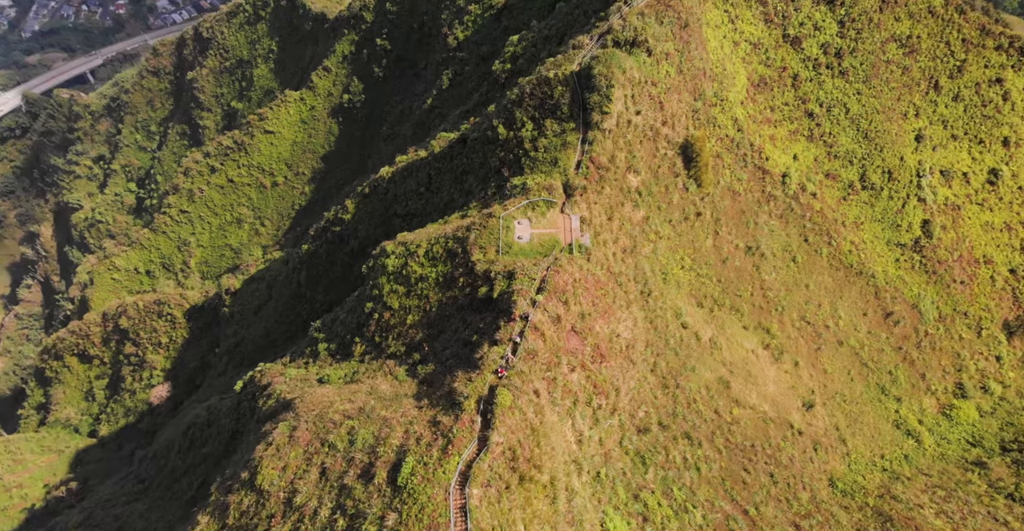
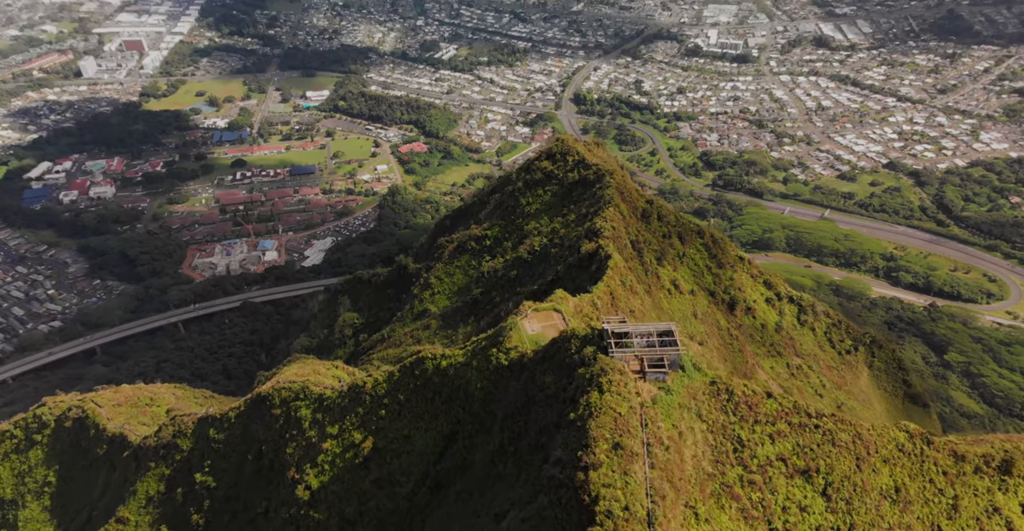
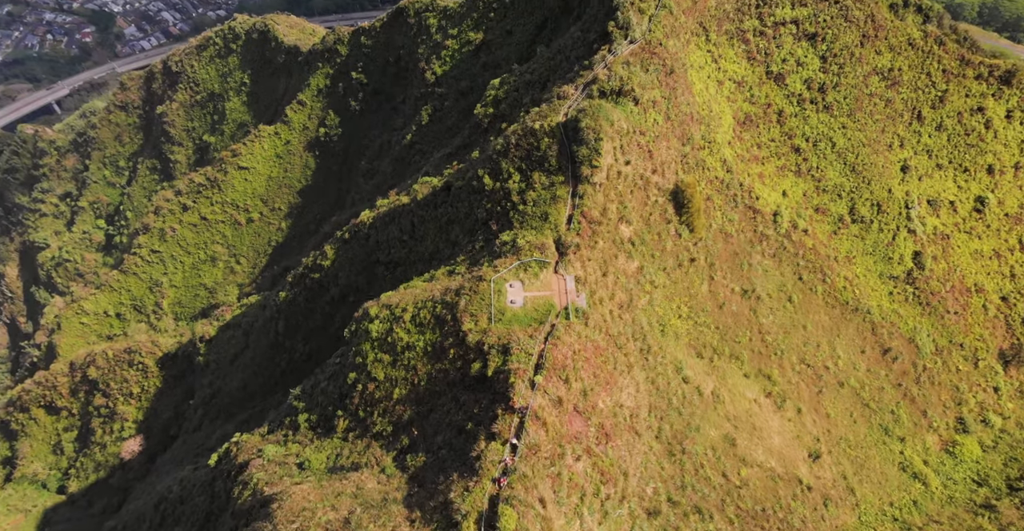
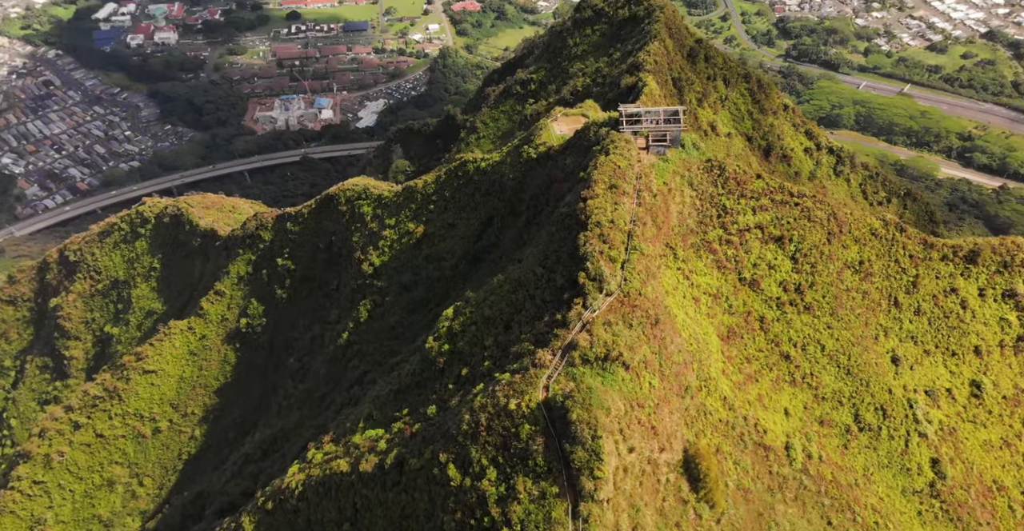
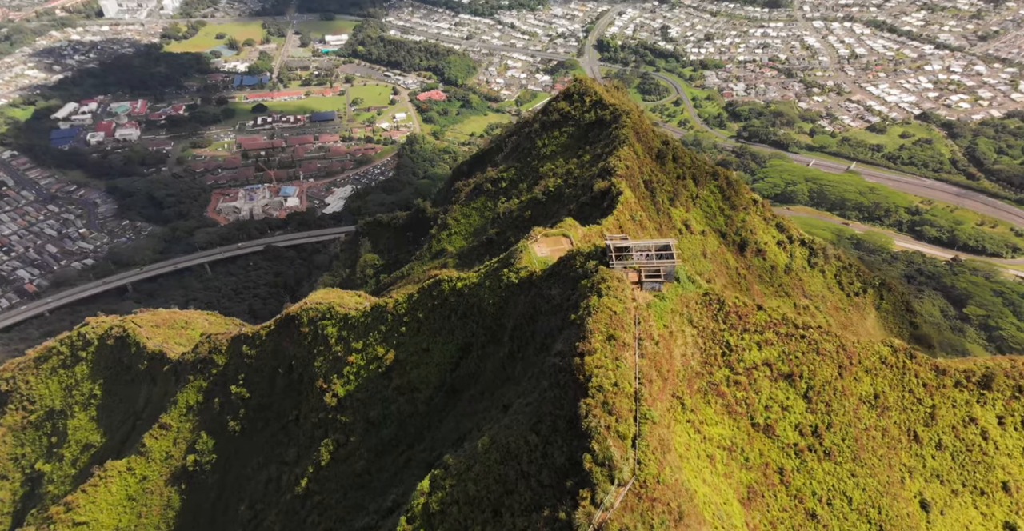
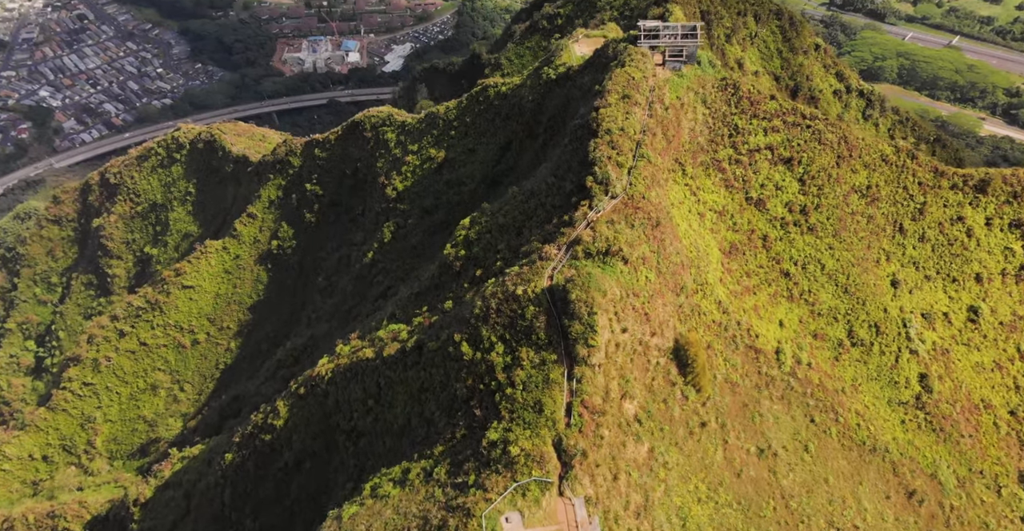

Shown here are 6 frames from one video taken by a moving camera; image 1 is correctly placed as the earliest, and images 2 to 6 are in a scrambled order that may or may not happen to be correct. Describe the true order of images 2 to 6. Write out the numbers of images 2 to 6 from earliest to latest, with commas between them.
3, 6, 4, 5, 2
